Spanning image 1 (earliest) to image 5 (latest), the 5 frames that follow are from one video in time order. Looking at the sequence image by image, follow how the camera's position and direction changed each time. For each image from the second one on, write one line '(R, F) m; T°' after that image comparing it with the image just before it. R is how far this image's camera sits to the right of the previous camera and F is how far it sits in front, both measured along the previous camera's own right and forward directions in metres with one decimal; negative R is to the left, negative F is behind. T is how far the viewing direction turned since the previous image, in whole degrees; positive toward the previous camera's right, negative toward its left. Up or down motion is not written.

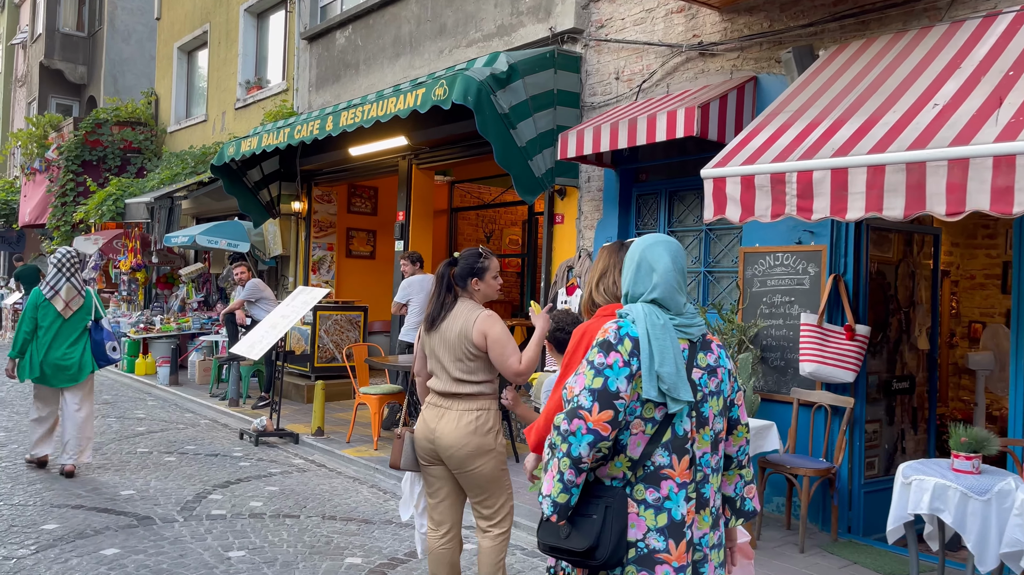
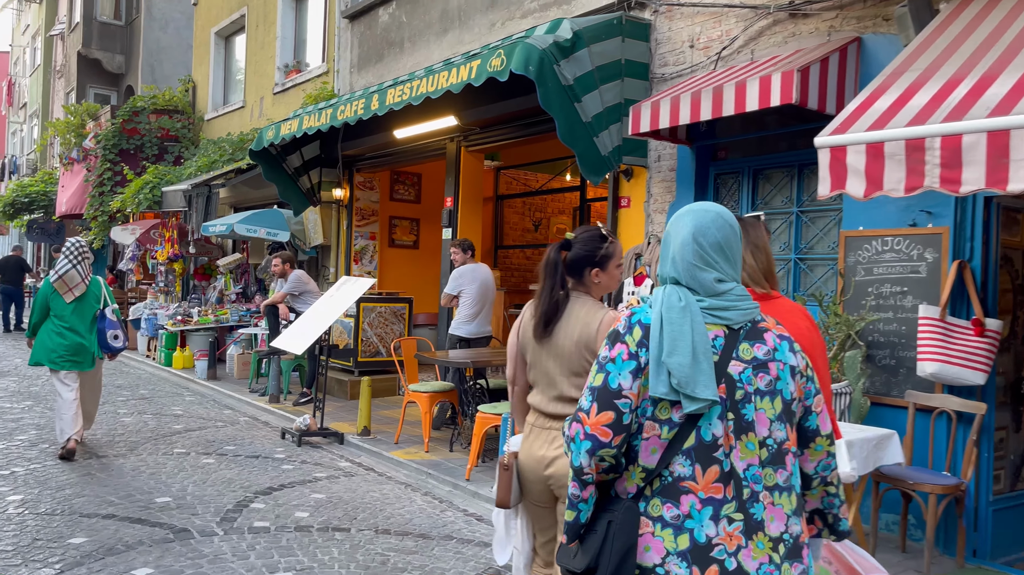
(-0.3, +0.6) m; -2°
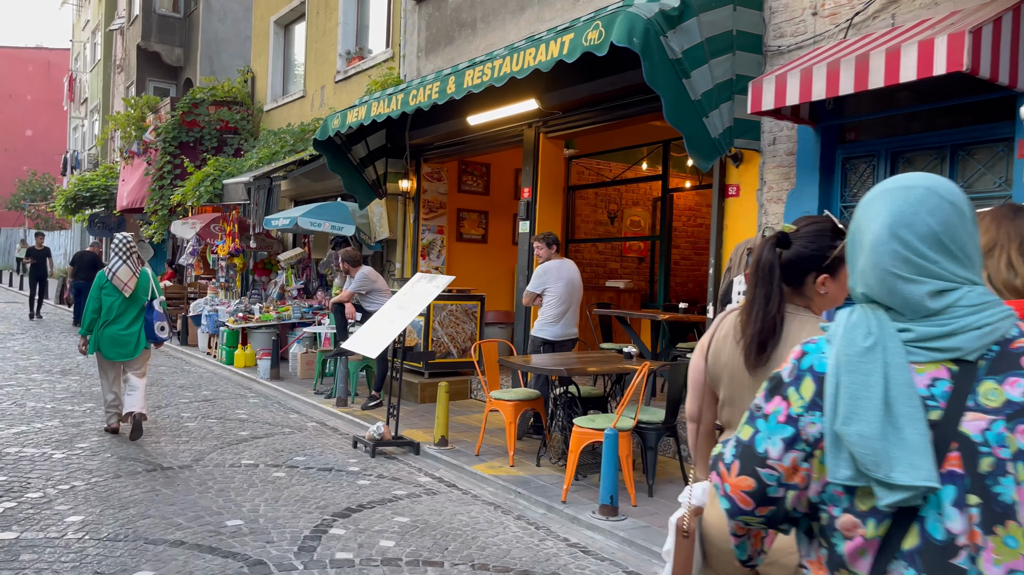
(-0.4, +0.6) m; -3°
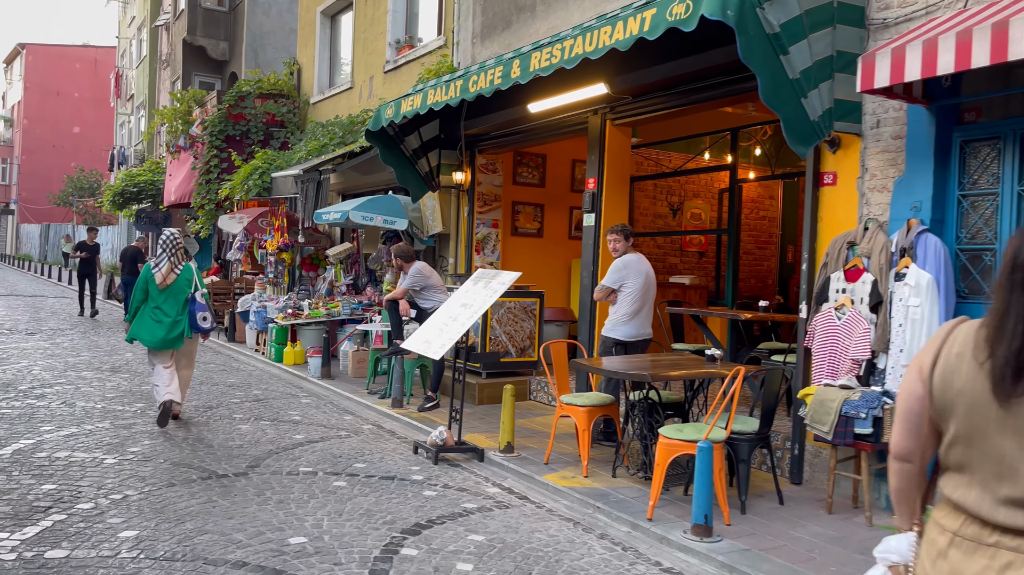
(-0.3, +0.4) m; -3°
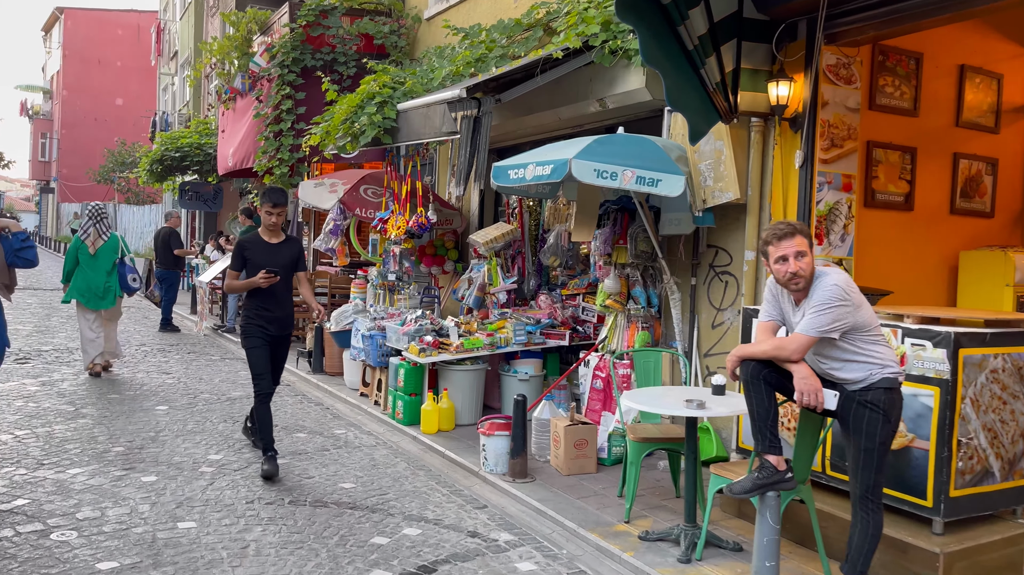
(-2.2, +4.9) m; -3°
